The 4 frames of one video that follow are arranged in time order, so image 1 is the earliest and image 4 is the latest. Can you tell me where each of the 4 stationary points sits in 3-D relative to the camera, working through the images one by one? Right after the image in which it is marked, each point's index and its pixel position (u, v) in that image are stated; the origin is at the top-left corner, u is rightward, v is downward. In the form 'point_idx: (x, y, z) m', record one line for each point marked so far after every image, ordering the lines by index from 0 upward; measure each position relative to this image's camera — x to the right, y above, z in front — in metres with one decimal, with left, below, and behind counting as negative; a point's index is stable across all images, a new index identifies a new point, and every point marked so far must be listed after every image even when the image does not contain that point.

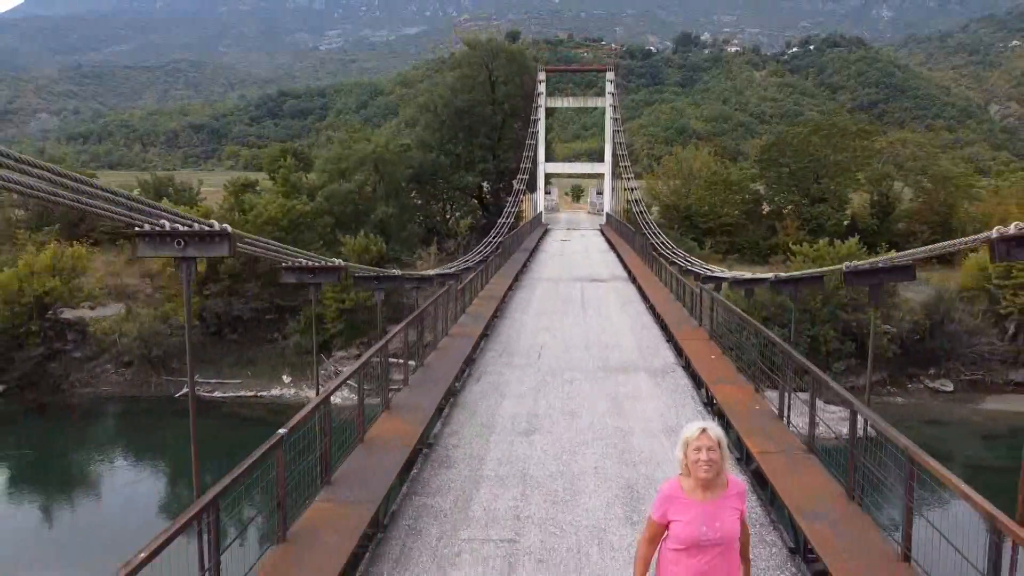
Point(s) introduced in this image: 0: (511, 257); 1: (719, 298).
0: (+0.1, +0.9, +19.8) m
1: (+2.4, 0.0, +10.5) m
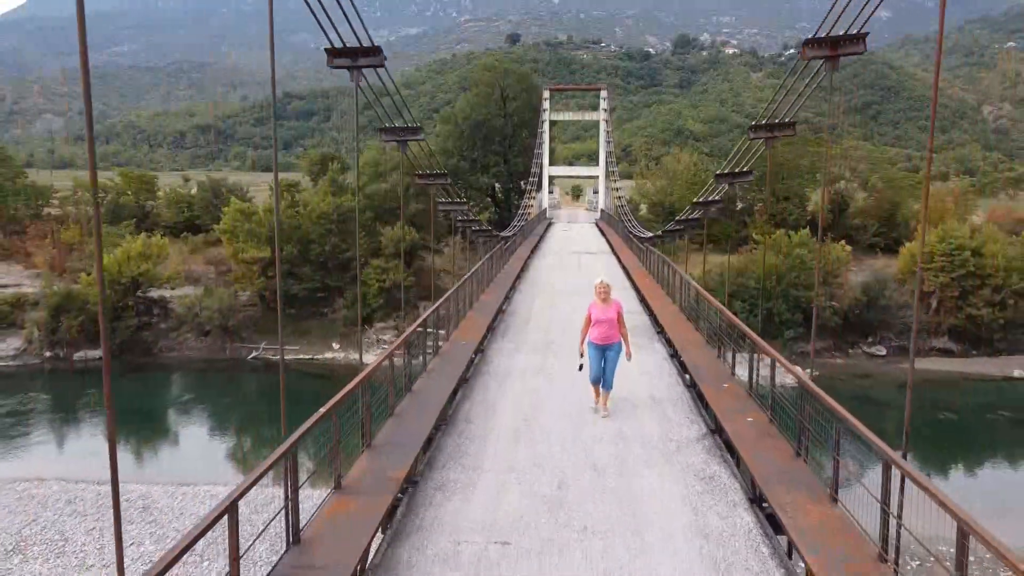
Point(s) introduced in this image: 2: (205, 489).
0: (+0.5, +1.5, +25.2) m
1: (+2.8, +0.7, +15.9) m
2: (-6.4, -4.2, +17.0) m
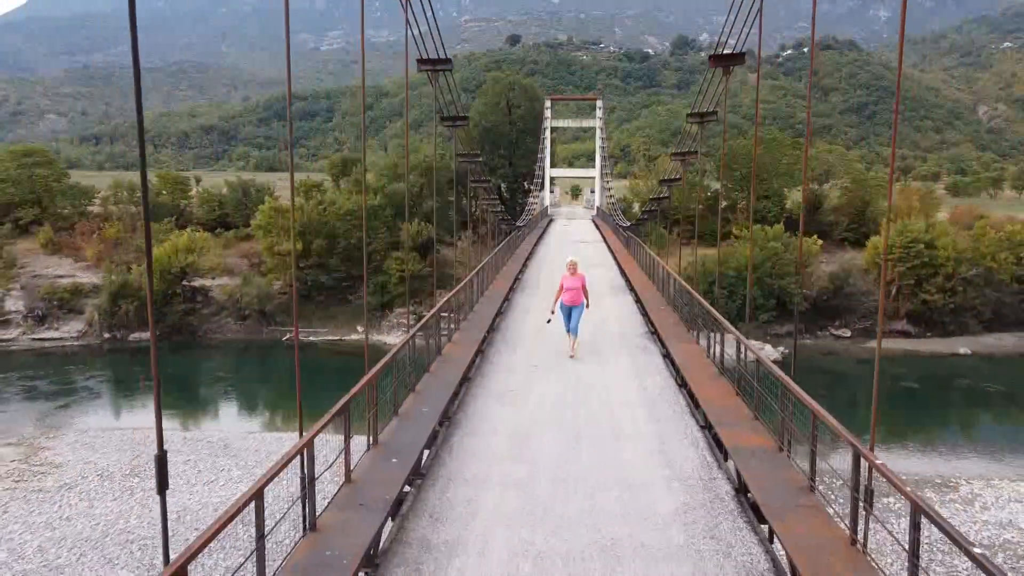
0: (+0.7, +2.0, +28.9) m
1: (+3.1, +1.1, +19.7) m
2: (-6.1, -3.8, +20.8) m
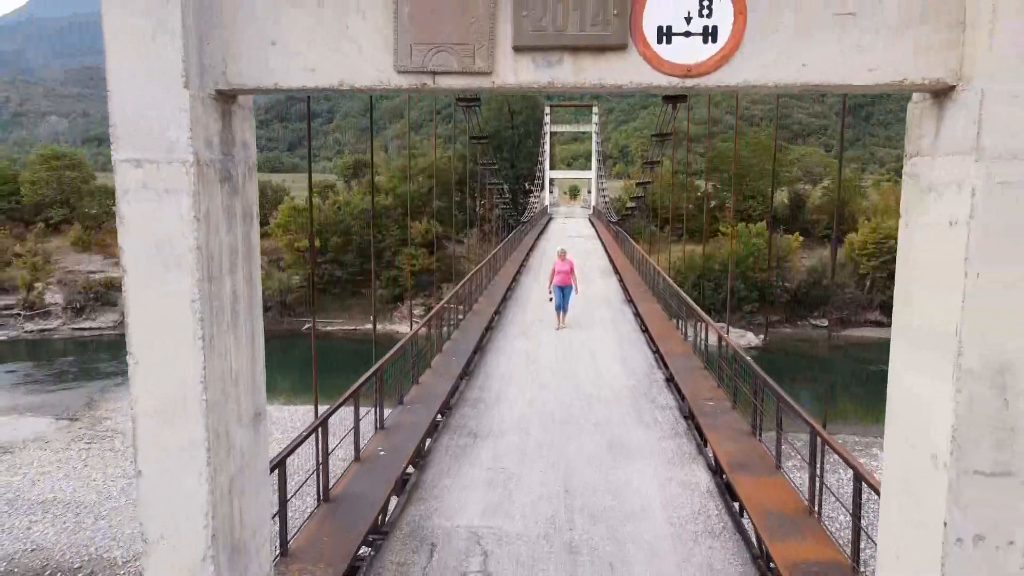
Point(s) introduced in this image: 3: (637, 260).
0: (+0.9, +2.3, +31.7) m
1: (+3.2, +1.4, +22.4) m
2: (-6.0, -3.5, +23.5) m
3: (+2.8, +0.6, +18.4) m
